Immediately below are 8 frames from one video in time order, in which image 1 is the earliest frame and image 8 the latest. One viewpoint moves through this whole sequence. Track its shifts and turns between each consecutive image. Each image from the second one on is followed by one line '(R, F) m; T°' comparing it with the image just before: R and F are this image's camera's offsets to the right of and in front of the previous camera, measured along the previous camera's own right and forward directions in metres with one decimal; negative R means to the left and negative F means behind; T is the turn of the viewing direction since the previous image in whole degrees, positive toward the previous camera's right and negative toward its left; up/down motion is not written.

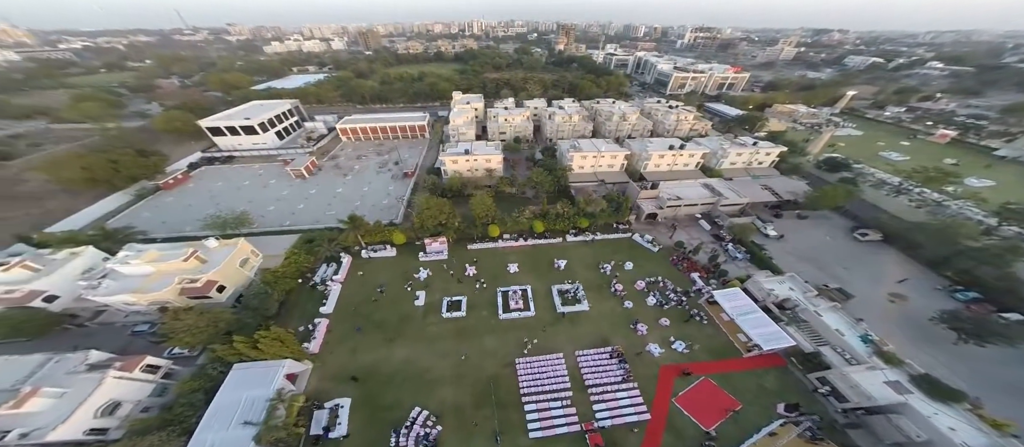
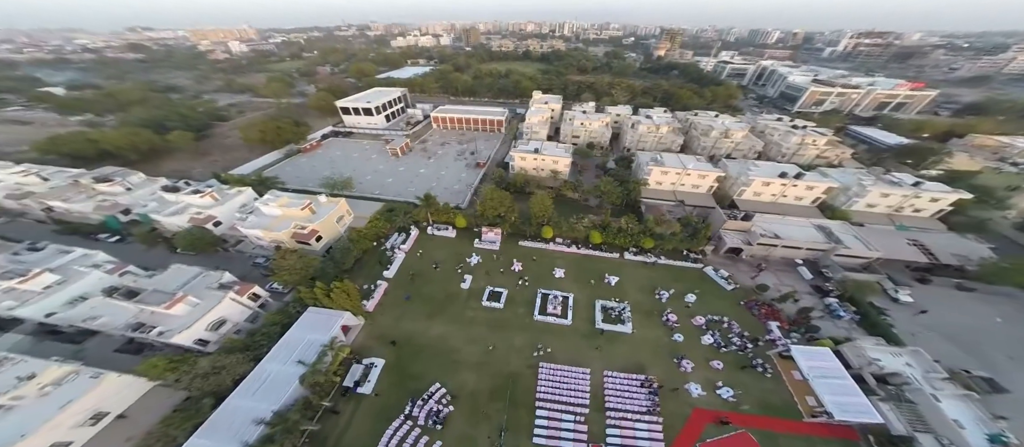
(+1.3, +0.1) m; -14°
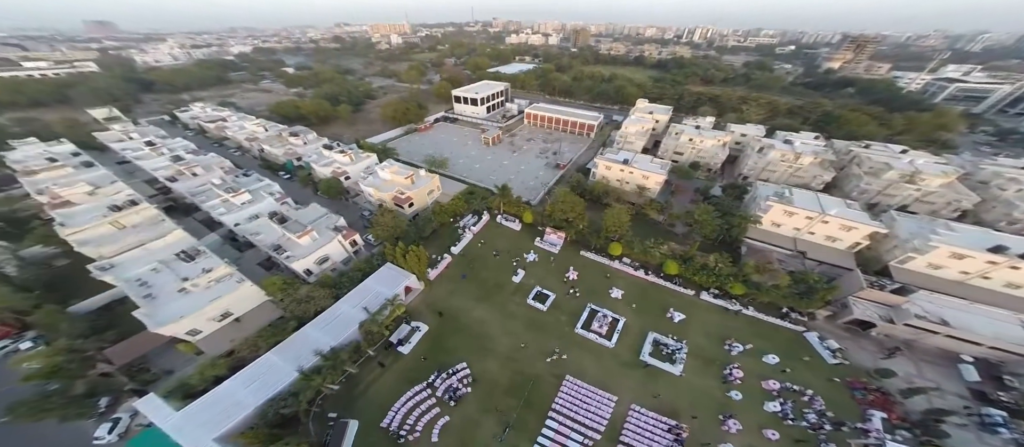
(+1.7, +0.1) m; -16°
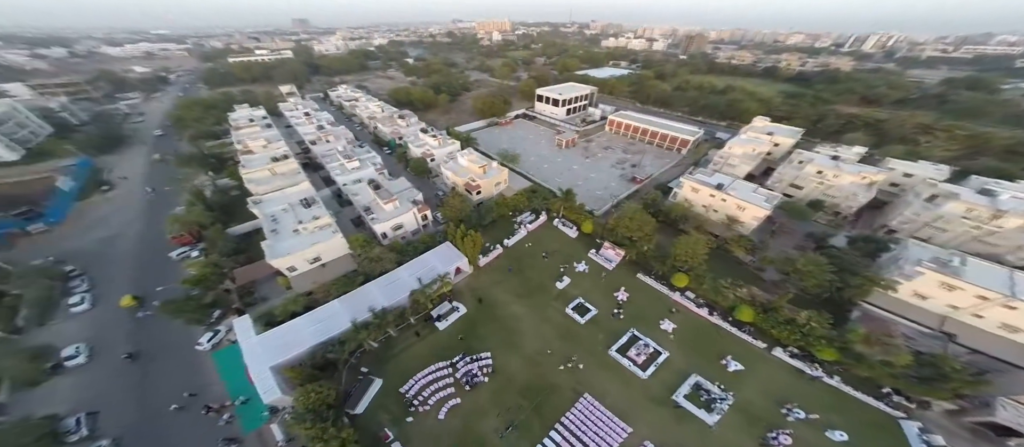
(+1.3, +0.2) m; -14°
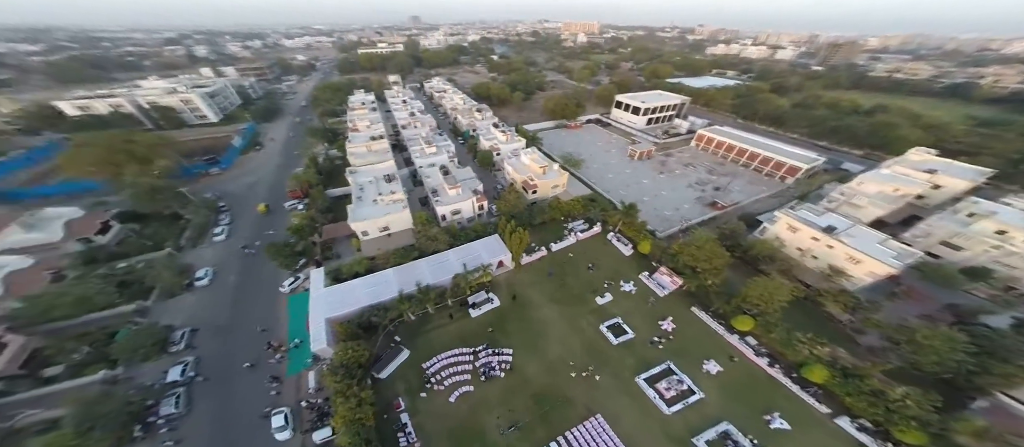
(+1.2, +0.1) m; -12°
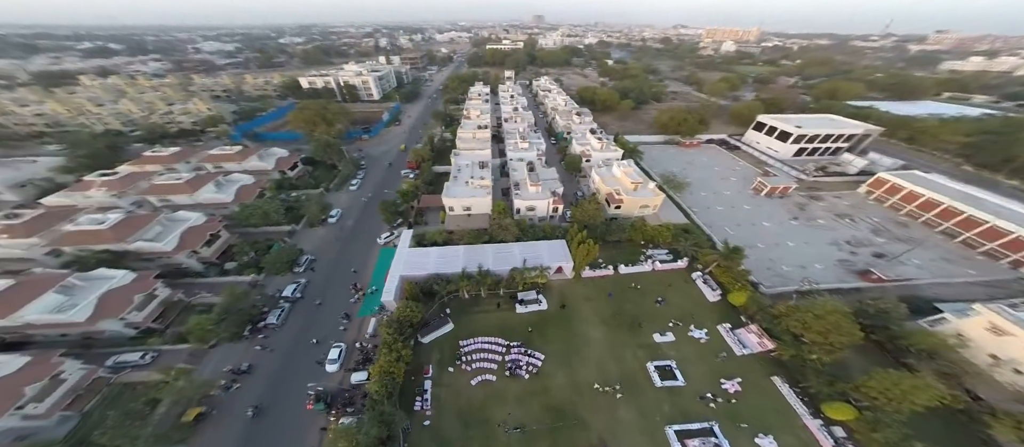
(+1.9, +0.1) m; -17°
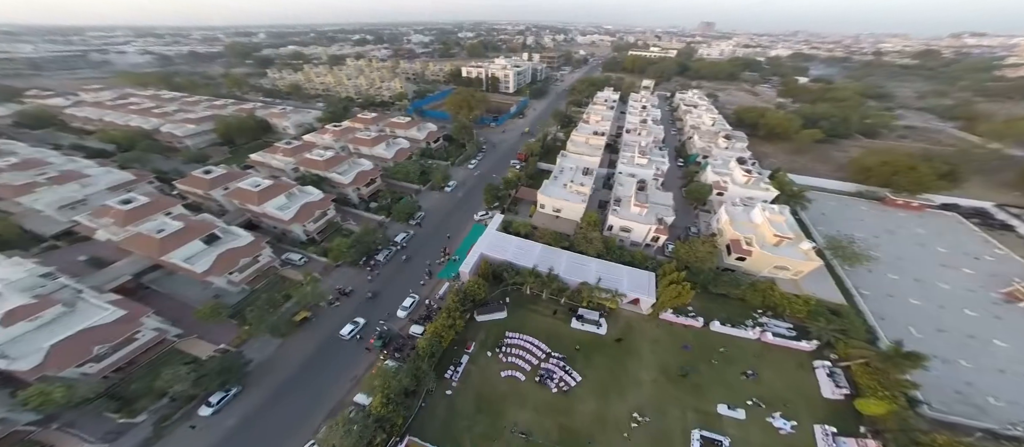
(+2.5, +0.3) m; -22°
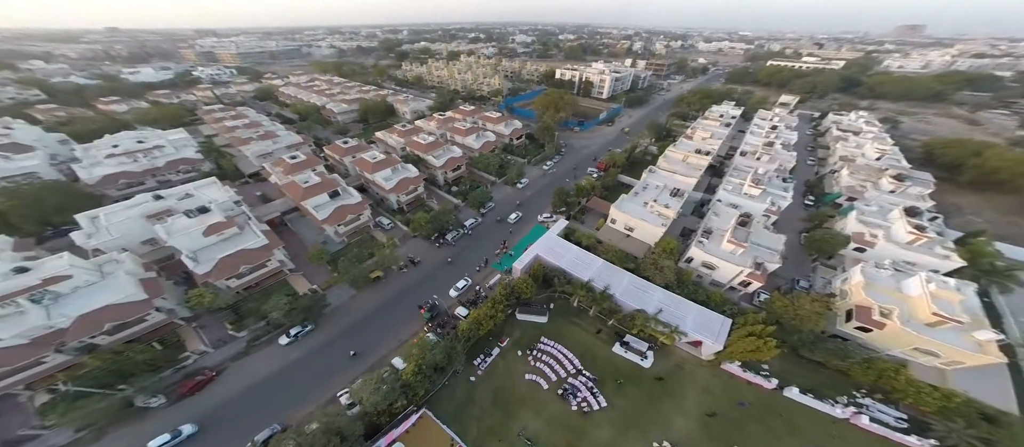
(+2.0, 0.0) m; -17°
